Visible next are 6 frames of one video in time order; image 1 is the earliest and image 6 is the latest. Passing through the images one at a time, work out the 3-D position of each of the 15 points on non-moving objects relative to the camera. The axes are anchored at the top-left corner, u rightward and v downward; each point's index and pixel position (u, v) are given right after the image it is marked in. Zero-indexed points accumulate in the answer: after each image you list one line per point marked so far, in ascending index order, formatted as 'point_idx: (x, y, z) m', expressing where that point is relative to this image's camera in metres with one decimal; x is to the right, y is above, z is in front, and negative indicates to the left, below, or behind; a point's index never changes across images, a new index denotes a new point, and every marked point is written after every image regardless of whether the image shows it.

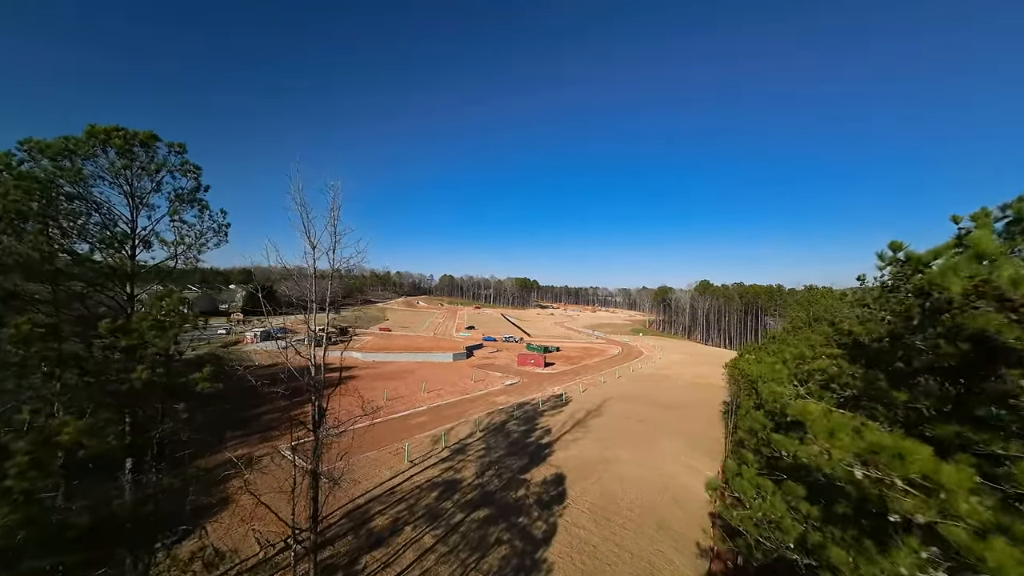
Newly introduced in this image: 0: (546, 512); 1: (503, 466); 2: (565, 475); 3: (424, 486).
0: (+1.3, -8.7, +15.6) m
1: (-0.4, -8.6, +19.5) m
2: (+2.4, -8.7, +18.6) m
3: (-3.9, -8.7, +17.5) m
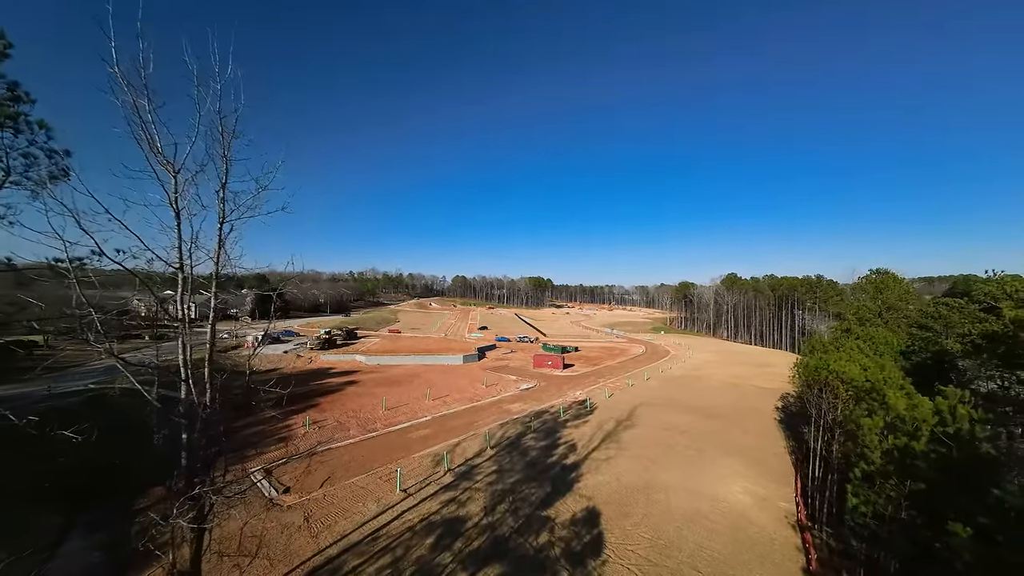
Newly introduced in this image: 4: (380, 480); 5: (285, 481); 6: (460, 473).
0: (+1.9, -8.0, +11.5) m
1: (+0.3, -8.0, +15.4) m
2: (+3.1, -8.0, +14.4) m
3: (-3.2, -8.1, +13.6) m
4: (-5.7, -8.2, +17.2) m
5: (-10.0, -8.6, +17.7) m
6: (-2.3, -8.2, +17.7) m
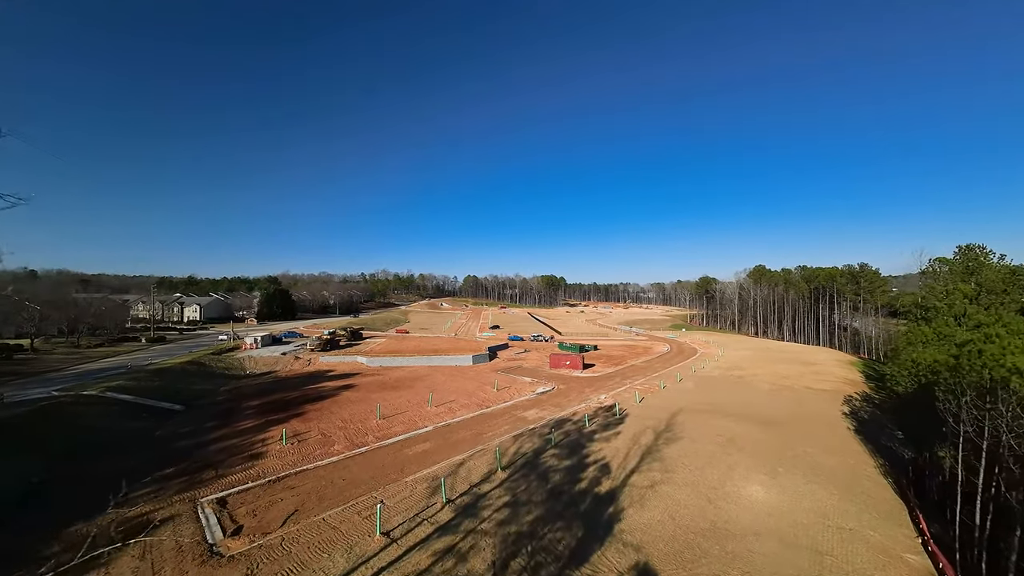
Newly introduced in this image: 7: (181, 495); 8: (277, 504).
0: (+2.3, -7.2, +7.3) m
1: (+0.8, -7.2, +11.2) m
2: (+3.6, -7.2, +10.2) m
3: (-2.7, -7.3, +9.5) m
4: (-5.1, -7.5, +13.3) m
5: (-9.4, -7.9, +13.8) m
6: (-1.7, -7.4, +13.6) m
7: (-12.7, -7.9, +15.3) m
8: (-8.6, -7.9, +14.7) m
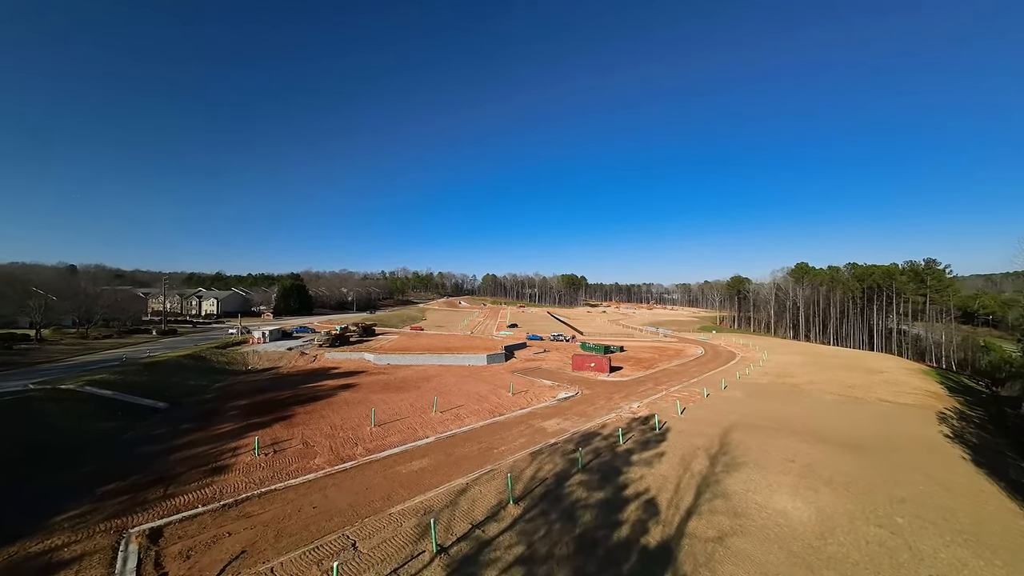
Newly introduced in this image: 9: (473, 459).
0: (+2.4, -6.6, +3.4) m
1: (+1.1, -6.5, +7.4) m
2: (+3.8, -6.5, +6.2) m
3: (-2.6, -6.6, +5.9) m
4: (-4.8, -6.8, +9.7) m
5: (-9.1, -7.1, +10.5) m
6: (-1.3, -6.7, +9.9) m
7: (-12.2, -7.1, +12.1) m
8: (-8.2, -7.2, +11.3) m
9: (-1.7, -7.2, +16.9) m
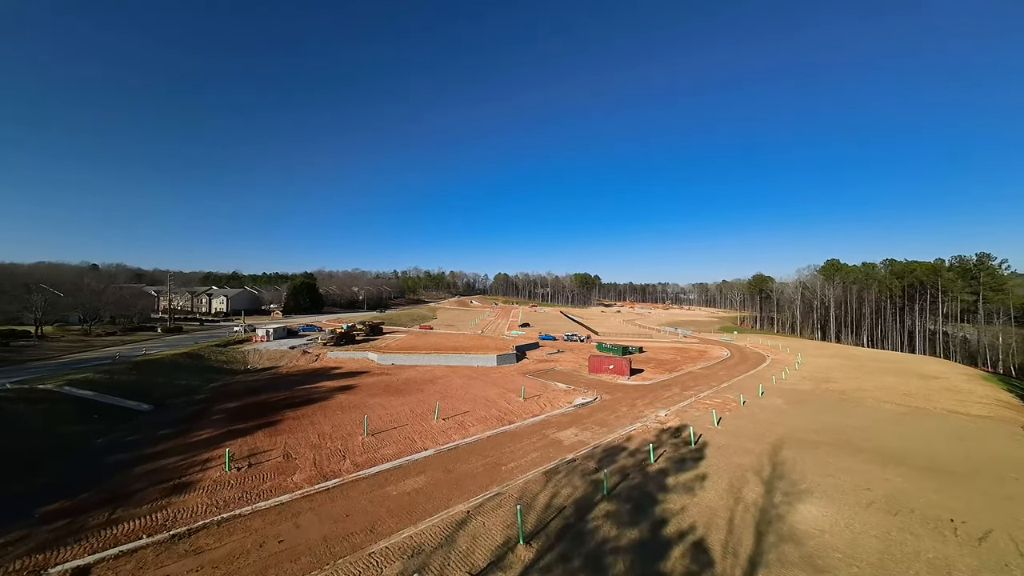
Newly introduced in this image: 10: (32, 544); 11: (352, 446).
0: (+2.3, -6.2, +0.7) m
1: (+1.2, -6.2, +4.8) m
2: (+3.9, -6.2, +3.5) m
3: (-2.5, -6.2, +3.4) m
4: (-4.6, -6.4, +7.3) m
5: (-8.9, -6.7, +8.2) m
6: (-1.1, -6.3, +7.4) m
7: (-12.0, -6.7, +9.9) m
8: (-8.0, -6.7, +9.0) m
9: (-1.3, -6.8, +14.4) m
10: (-12.6, -6.7, +10.6) m
11: (-6.8, -6.7, +17.2) m
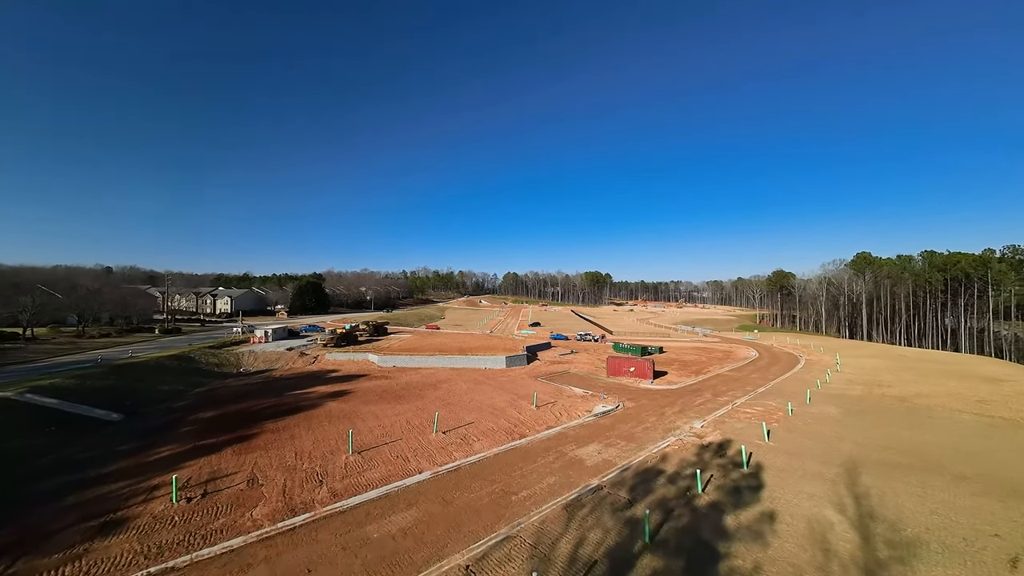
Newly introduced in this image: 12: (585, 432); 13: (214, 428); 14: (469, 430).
0: (+2.4, -5.8, -2.3) m
1: (+1.3, -5.8, +1.9) m
2: (+4.0, -5.8, +0.5) m
3: (-2.4, -5.9, +0.5) m
4: (-4.4, -6.0, +4.5) m
5: (-8.6, -6.4, +5.5) m
6: (-0.9, -6.0, +4.5) m
7: (-11.7, -6.4, +7.2) m
8: (-7.8, -6.4, +6.2) m
9: (-0.9, -6.5, +11.5) m
10: (-12.4, -6.4, +8.0) m
11: (-6.4, -6.4, +14.5) m
12: (+3.2, -6.4, +17.9) m
13: (-14.4, -6.7, +19.2) m
14: (-1.9, -6.4, +18.3) m
